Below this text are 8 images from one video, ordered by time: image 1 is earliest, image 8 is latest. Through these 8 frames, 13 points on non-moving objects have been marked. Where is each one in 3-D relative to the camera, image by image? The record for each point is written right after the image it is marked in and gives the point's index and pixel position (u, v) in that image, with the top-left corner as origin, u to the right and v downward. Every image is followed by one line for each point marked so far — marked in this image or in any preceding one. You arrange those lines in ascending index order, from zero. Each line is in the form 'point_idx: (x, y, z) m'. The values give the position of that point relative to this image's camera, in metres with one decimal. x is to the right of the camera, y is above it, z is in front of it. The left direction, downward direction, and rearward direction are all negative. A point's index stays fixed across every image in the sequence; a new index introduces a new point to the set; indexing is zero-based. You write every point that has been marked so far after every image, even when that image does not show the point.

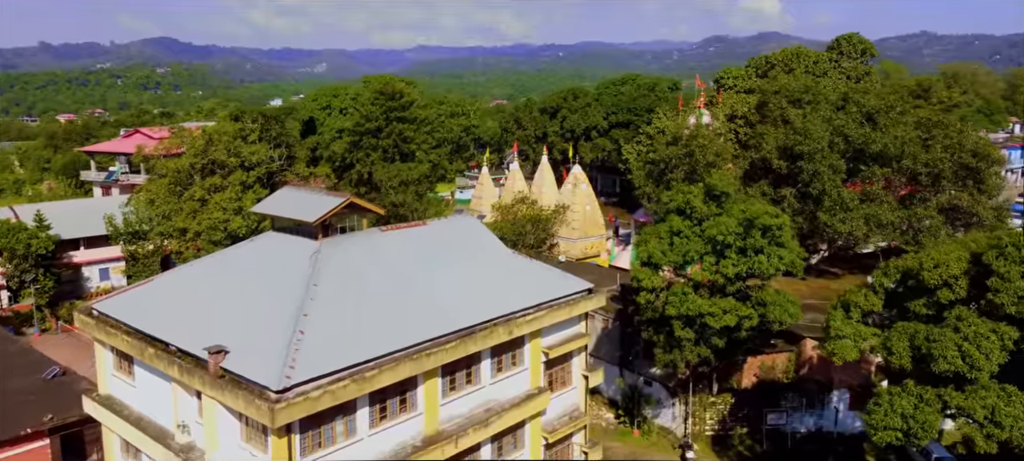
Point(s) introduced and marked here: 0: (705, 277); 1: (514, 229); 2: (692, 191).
0: (+3.8, -1.0, +15.8) m
1: (+0.1, 0.0, +19.2) m
2: (+3.9, +0.9, +17.3) m
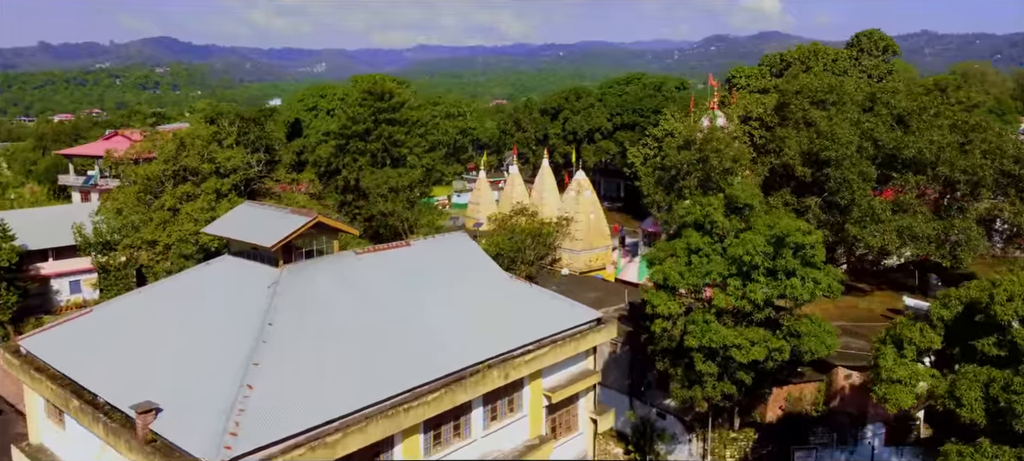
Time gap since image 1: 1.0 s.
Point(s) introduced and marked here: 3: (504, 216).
0: (+3.8, -1.3, +13.9) m
1: (+0.1, -0.4, +17.3) m
2: (+3.9, +0.5, +15.4) m
3: (-0.2, +0.2, +18.5) m
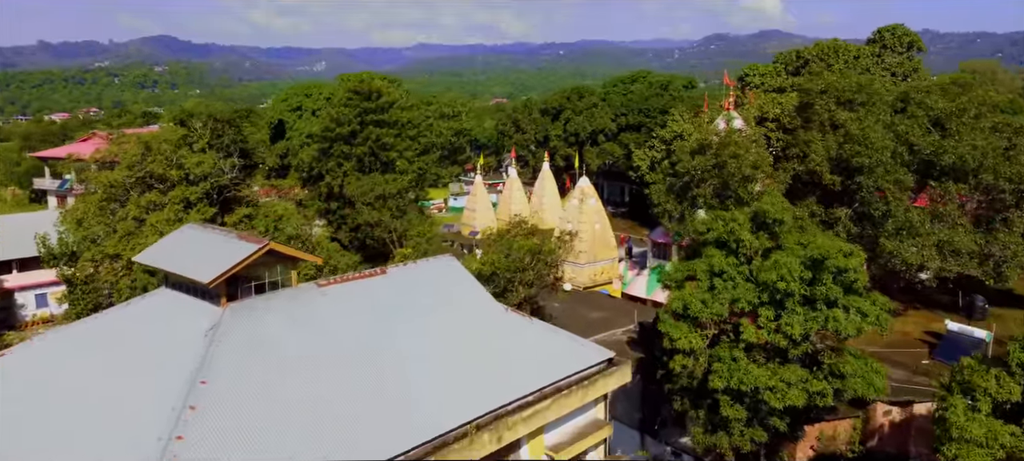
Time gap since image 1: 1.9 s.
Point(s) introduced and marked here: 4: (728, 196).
0: (+3.7, -1.6, +12.0) m
1: (0.0, -0.7, +15.4) m
2: (+3.8, +0.2, +13.4) m
3: (-0.3, -0.1, +16.6) m
4: (+5.2, +0.8, +19.0) m
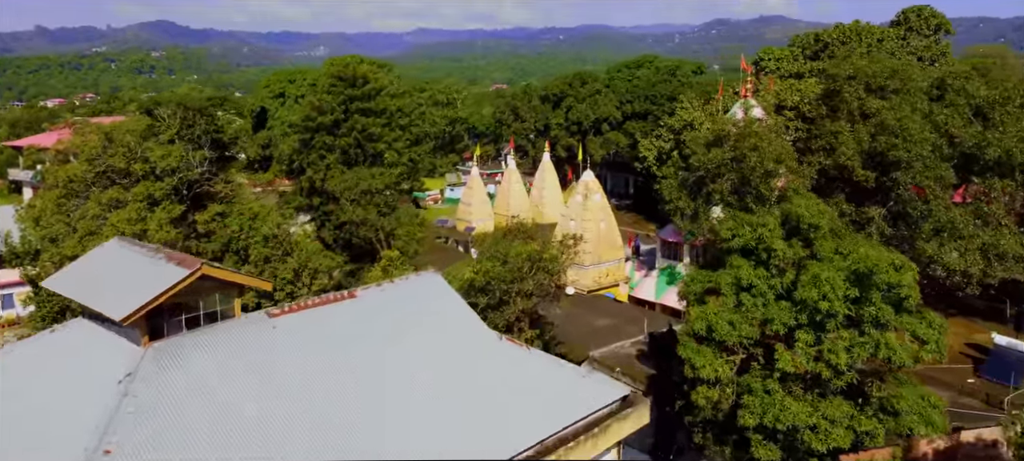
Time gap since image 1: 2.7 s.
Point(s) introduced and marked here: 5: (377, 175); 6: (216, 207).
0: (+3.7, -1.8, +10.3) m
1: (-0.1, -0.8, +13.6) m
2: (+3.8, +0.1, +11.7) m
3: (-0.3, -0.1, +14.8) m
4: (+5.1, +0.8, +17.2) m
5: (-3.4, +1.4, +19.9) m
6: (-7.1, +0.6, +18.9) m
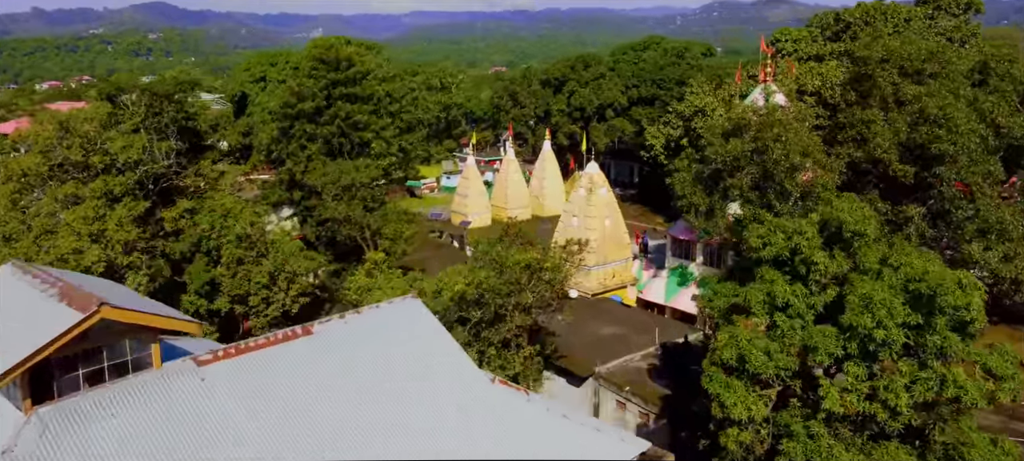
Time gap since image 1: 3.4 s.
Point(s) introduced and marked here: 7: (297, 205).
0: (+3.6, -1.9, +8.7) m
1: (-0.1, -0.8, +12.0) m
2: (+3.7, 0.0, +10.0) m
3: (-0.4, -0.2, +13.2) m
4: (+5.1, +0.8, +15.5) m
5: (-3.5, +1.5, +18.3) m
6: (-7.1, +0.6, +17.2) m
7: (-5.1, +0.6, +18.8) m
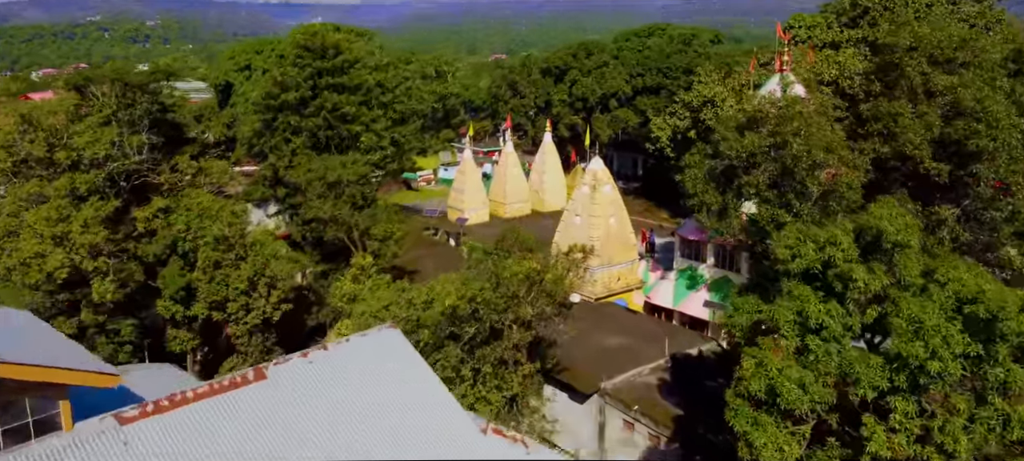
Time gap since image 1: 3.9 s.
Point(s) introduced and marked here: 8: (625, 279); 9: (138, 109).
0: (+3.6, -2.1, +7.5) m
1: (-0.1, -0.9, +10.8) m
2: (+3.7, -0.1, +8.8) m
3: (-0.4, -0.3, +12.0) m
4: (+5.0, +0.8, +14.3) m
5: (-3.5, +1.5, +17.1) m
6: (-7.1, +0.6, +16.0) m
7: (-5.1, +0.6, +17.6) m
8: (+2.5, -1.1, +17.9) m
9: (-7.8, +2.6, +16.6) m
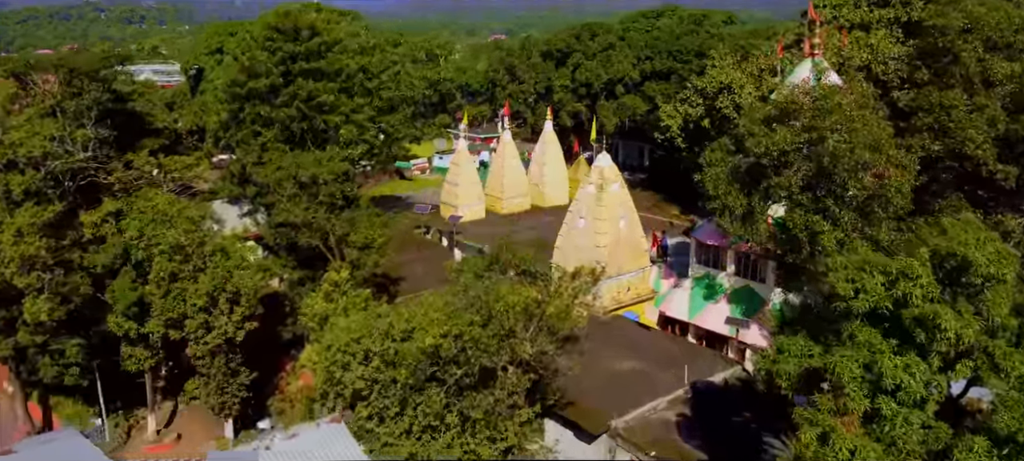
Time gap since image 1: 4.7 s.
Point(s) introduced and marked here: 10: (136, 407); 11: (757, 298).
0: (+3.5, -2.4, +5.7) m
1: (-0.2, -1.2, +9.0) m
2: (+3.6, -0.4, +7.0) m
3: (-0.4, -0.5, +10.2) m
4: (+5.0, +0.6, +12.4) m
5: (-3.5, +1.4, +15.2) m
6: (-7.2, +0.5, +14.2) m
7: (-5.2, +0.5, +15.7) m
8: (+2.5, -1.1, +16.0) m
9: (-7.9, +2.5, +14.7) m
10: (-7.5, -3.5, +15.8) m
11: (+4.6, -1.3, +14.9) m
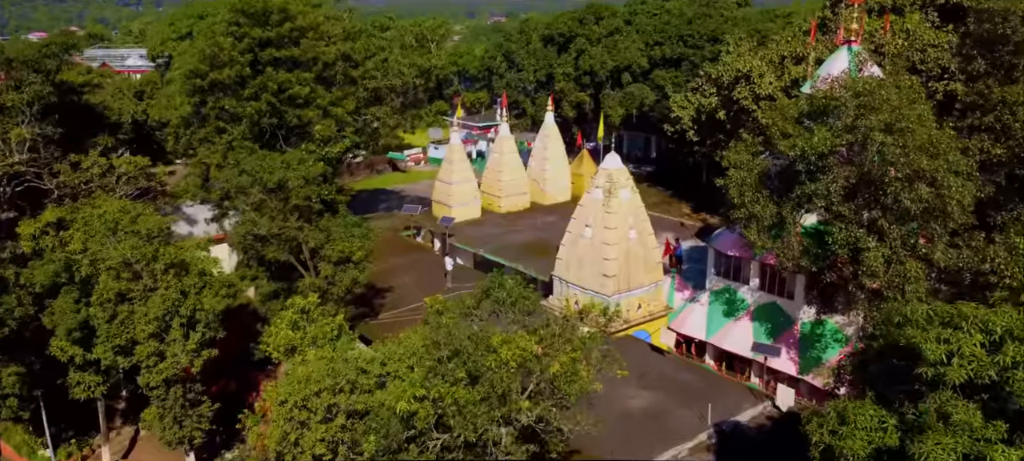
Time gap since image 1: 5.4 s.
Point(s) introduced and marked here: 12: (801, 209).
0: (+3.5, -2.7, +4.0) m
1: (-0.3, -1.5, +7.3) m
2: (+3.6, -0.8, +5.3) m
3: (-0.5, -0.7, +8.5) m
4: (+4.9, +0.4, +10.7) m
5: (-3.6, +1.2, +13.4) m
6: (-7.2, +0.3, +12.5) m
7: (-5.2, +0.4, +14.0) m
8: (+2.4, -1.3, +14.3) m
9: (-8.0, +2.3, +12.9) m
10: (-7.6, -3.7, +14.2) m
11: (+4.5, -1.4, +13.2) m
12: (+4.2, +0.3, +11.6) m
